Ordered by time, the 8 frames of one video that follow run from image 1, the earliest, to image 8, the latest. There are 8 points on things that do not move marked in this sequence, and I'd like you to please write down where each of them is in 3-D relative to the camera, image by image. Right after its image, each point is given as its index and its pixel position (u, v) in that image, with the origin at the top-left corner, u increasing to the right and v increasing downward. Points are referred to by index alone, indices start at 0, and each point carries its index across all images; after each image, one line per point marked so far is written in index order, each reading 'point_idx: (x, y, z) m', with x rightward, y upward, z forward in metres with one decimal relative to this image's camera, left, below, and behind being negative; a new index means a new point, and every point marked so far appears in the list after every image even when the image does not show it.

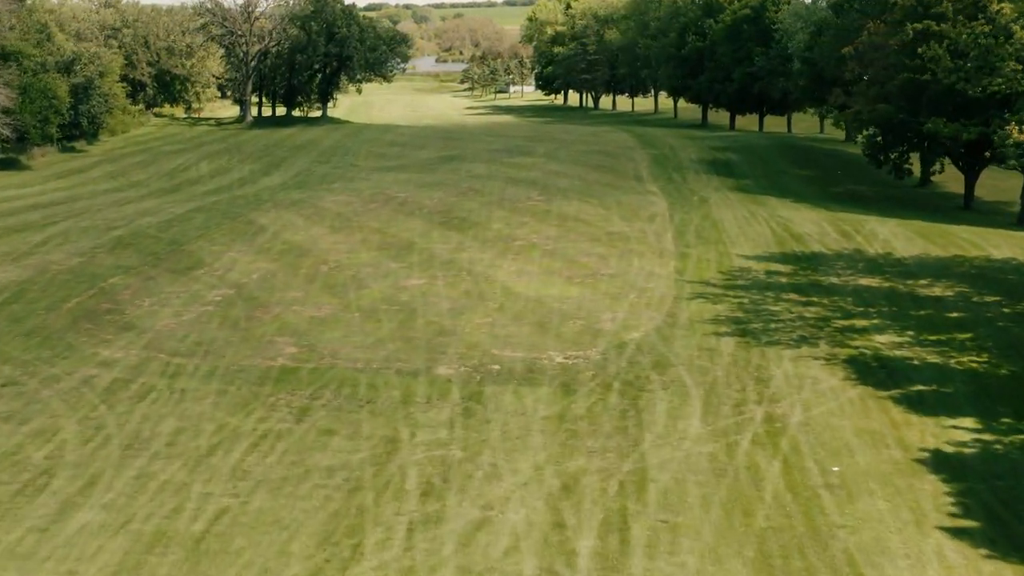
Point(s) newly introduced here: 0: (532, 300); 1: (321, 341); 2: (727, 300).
0: (+0.4, -0.2, +19.5) m
1: (-2.9, -0.8, +16.9) m
2: (+3.8, -0.2, +19.6) m
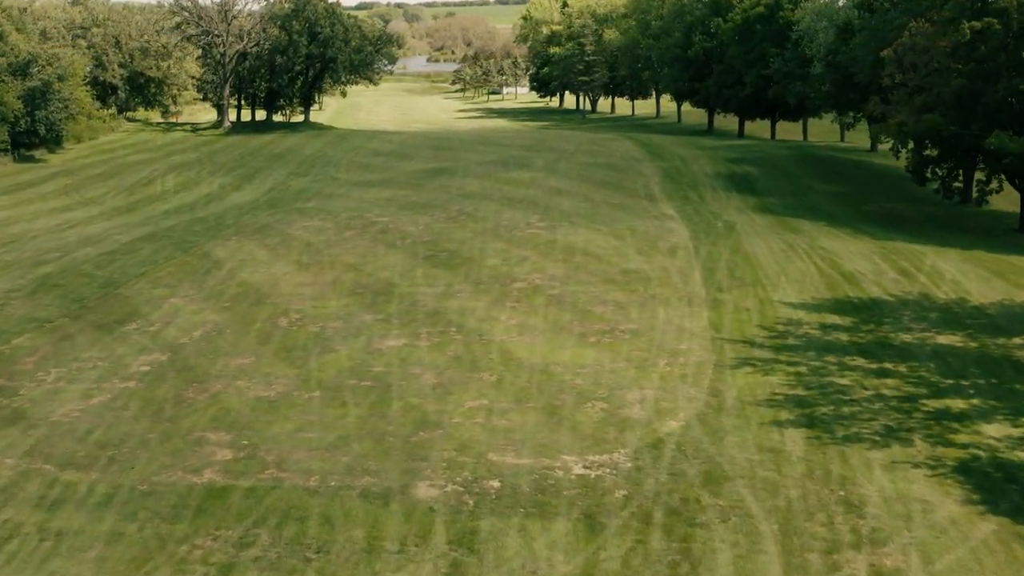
0: (+0.4, -1.2, +15.6) m
1: (-2.9, -1.8, +13.0) m
2: (+3.9, -1.2, +15.7) m
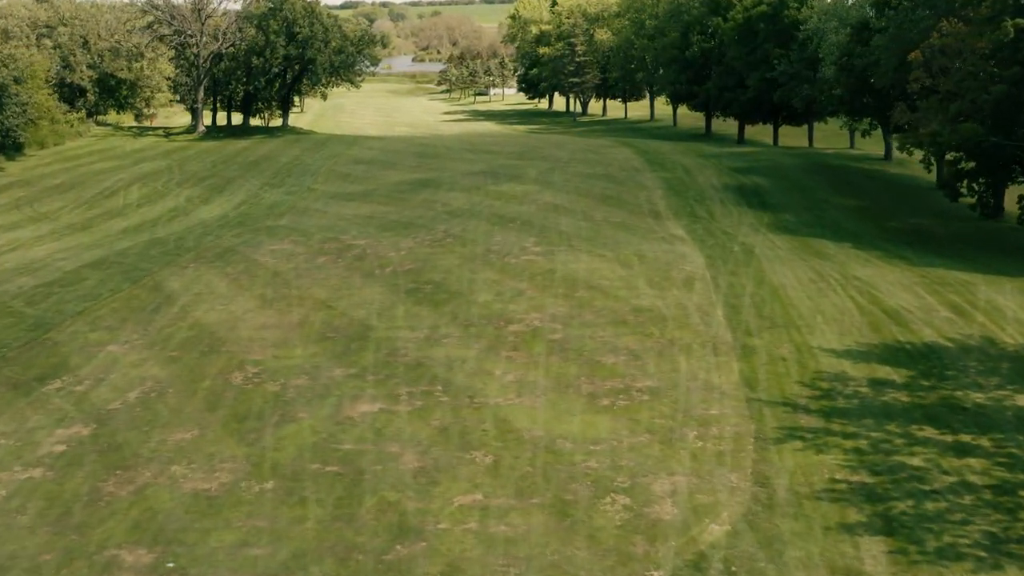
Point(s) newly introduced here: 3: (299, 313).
0: (+0.4, -1.9, +12.8) m
1: (-2.9, -2.5, +10.2) m
2: (+3.8, -1.8, +13.0) m
3: (-3.7, -0.4, +18.9) m
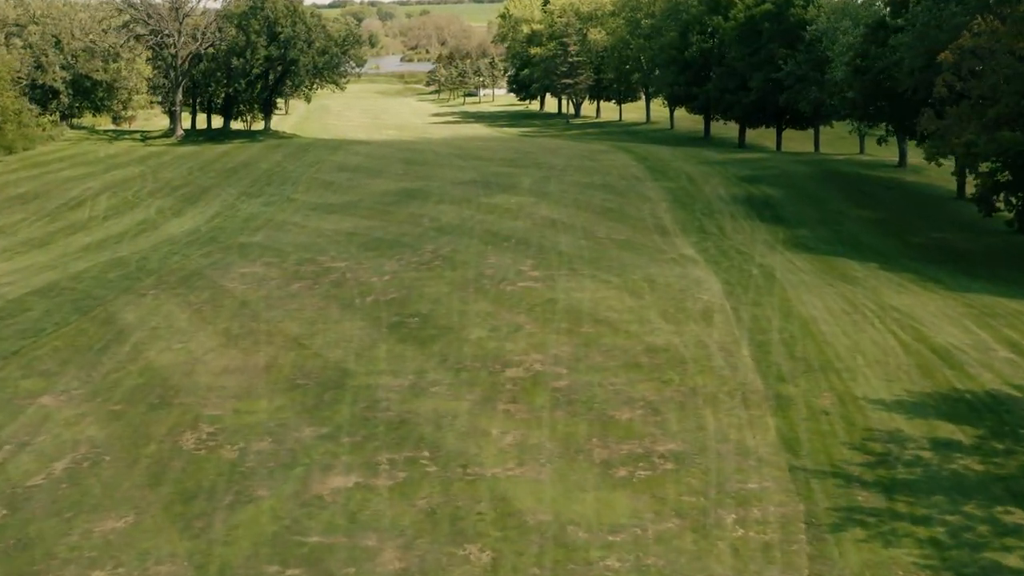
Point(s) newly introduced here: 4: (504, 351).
0: (+0.4, -2.4, +10.5) m
1: (-2.8, -3.0, +7.8) m
2: (+3.9, -2.4, +10.7) m
3: (-3.7, -1.0, +16.6) m
4: (-0.1, -0.9, +16.5) m
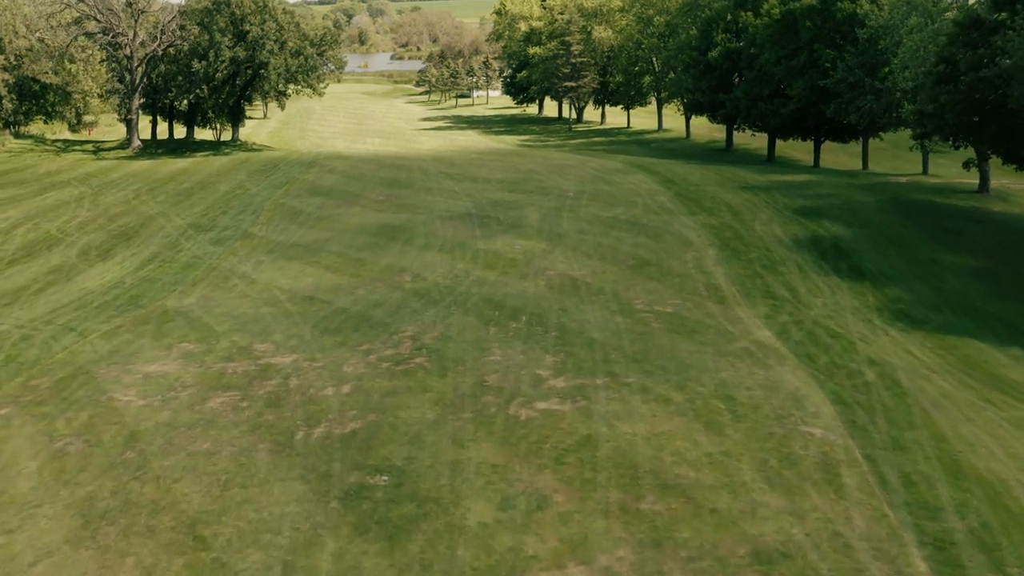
0: (+0.6, -4.0, +4.2) m
1: (-2.5, -4.6, +1.5) m
2: (+4.1, -3.9, +4.4) m
3: (-3.5, -2.5, +10.2) m
4: (+0.1, -2.5, +10.1) m
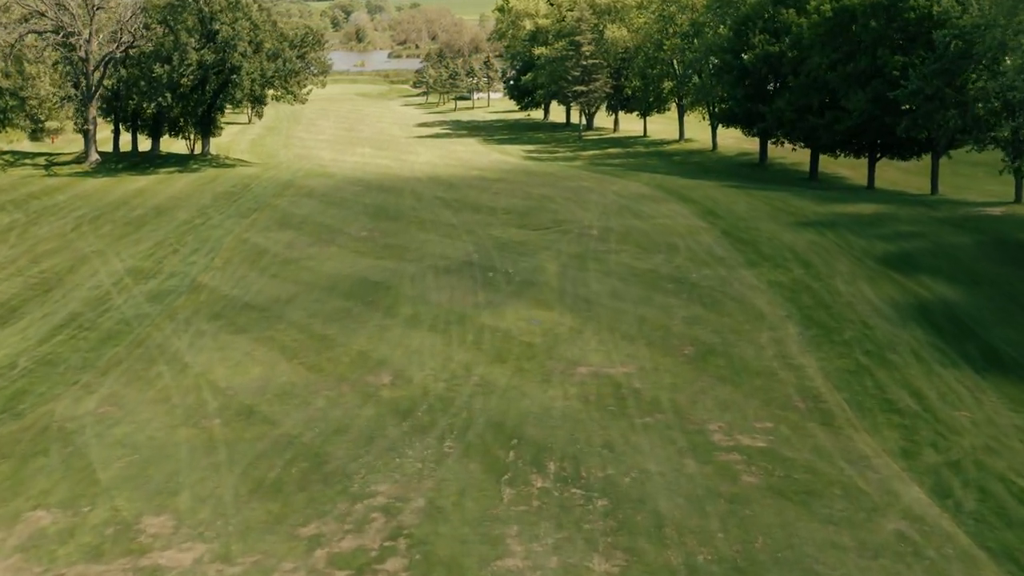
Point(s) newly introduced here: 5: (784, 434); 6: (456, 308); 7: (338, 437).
0: (+0.9, -5.5, -1.8) m
1: (-2.3, -6.1, -4.5) m
2: (+4.4, -5.4, -1.5) m
3: (-3.2, -4.0, +4.3) m
4: (+0.4, -4.0, +4.2) m
5: (+3.3, -1.7, +13.5) m
6: (-1.0, -0.3, +19.3) m
7: (-2.1, -1.7, +13.5) m
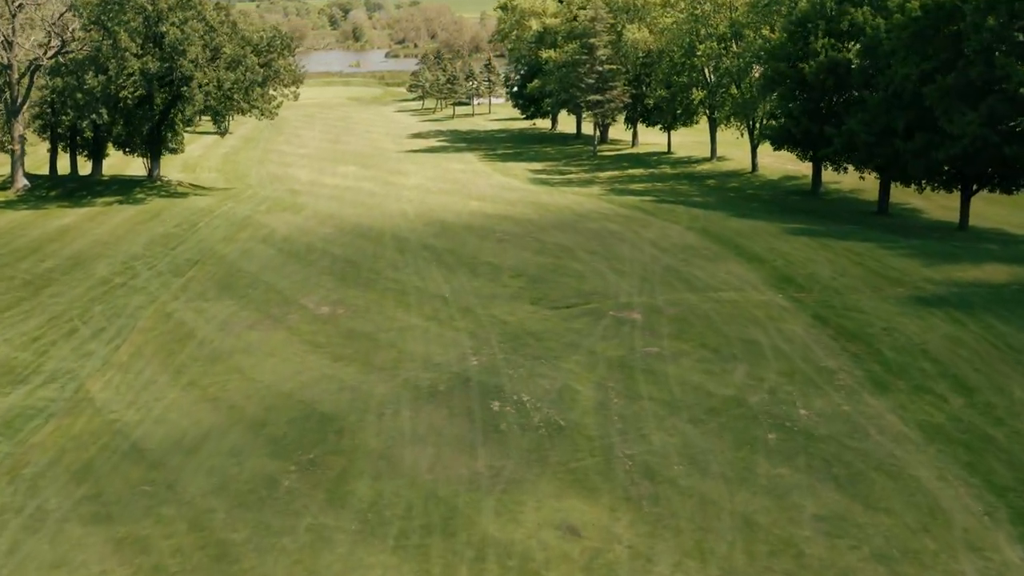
0: (+1.1, -7.4, -9.1) m
1: (-2.1, -8.0, -11.8) m
2: (+4.6, -7.3, -8.8) m
3: (-3.0, -5.9, -3.0) m
4: (+0.6, -5.9, -3.1) m
5: (+3.5, -3.5, +6.2) m
6: (-0.8, -2.2, +12.0) m
7: (-1.9, -3.6, +6.2) m
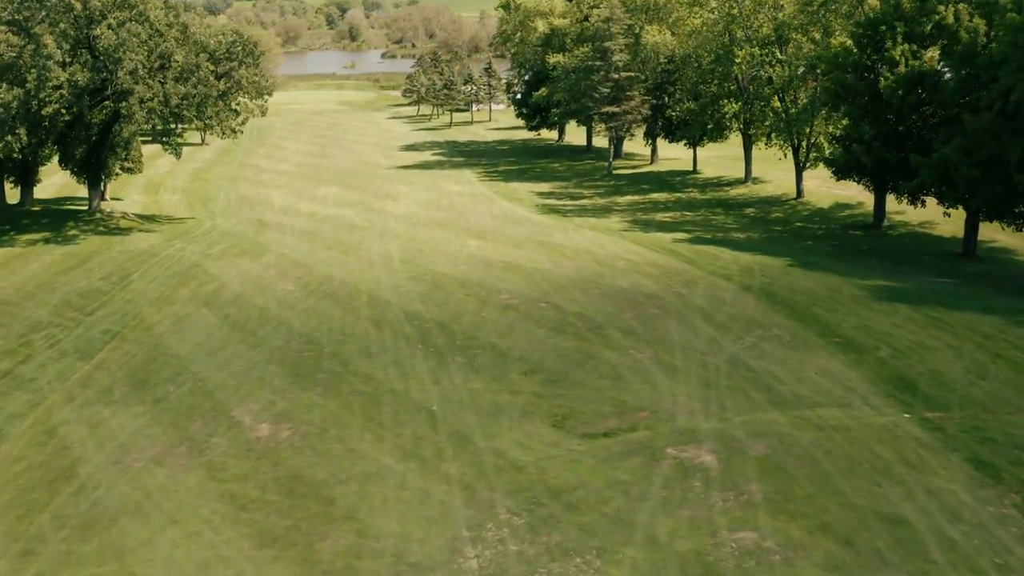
0: (+1.3, -9.0, -15.2) m
1: (-1.9, -9.6, -17.9) m
2: (+4.8, -8.9, -15.0) m
3: (-2.8, -7.5, -9.2) m
4: (+0.8, -7.4, -9.3) m
5: (+3.7, -5.1, 0.0) m
6: (-0.6, -3.7, +5.8) m
7: (-1.7, -5.1, 0.0) m
